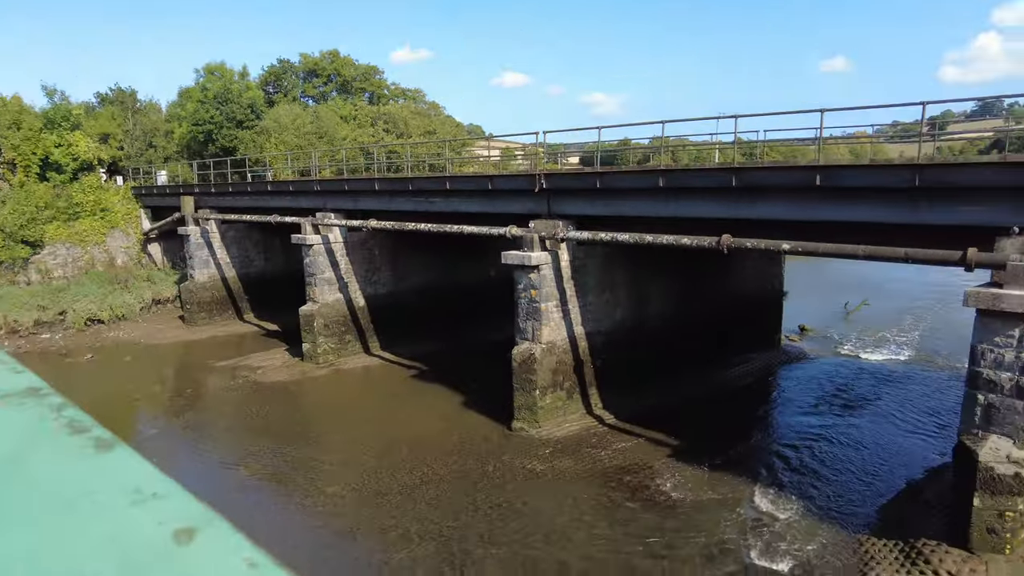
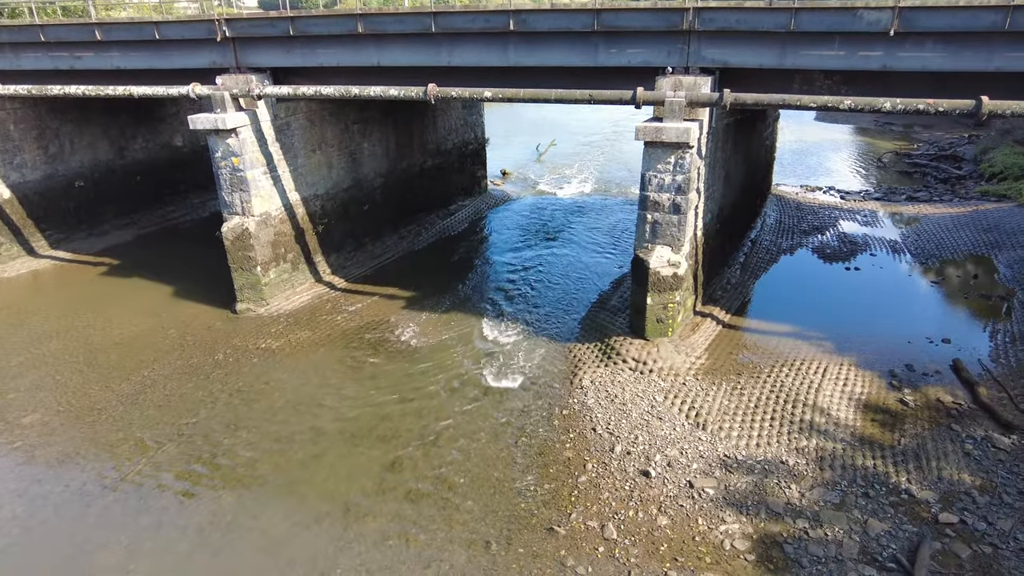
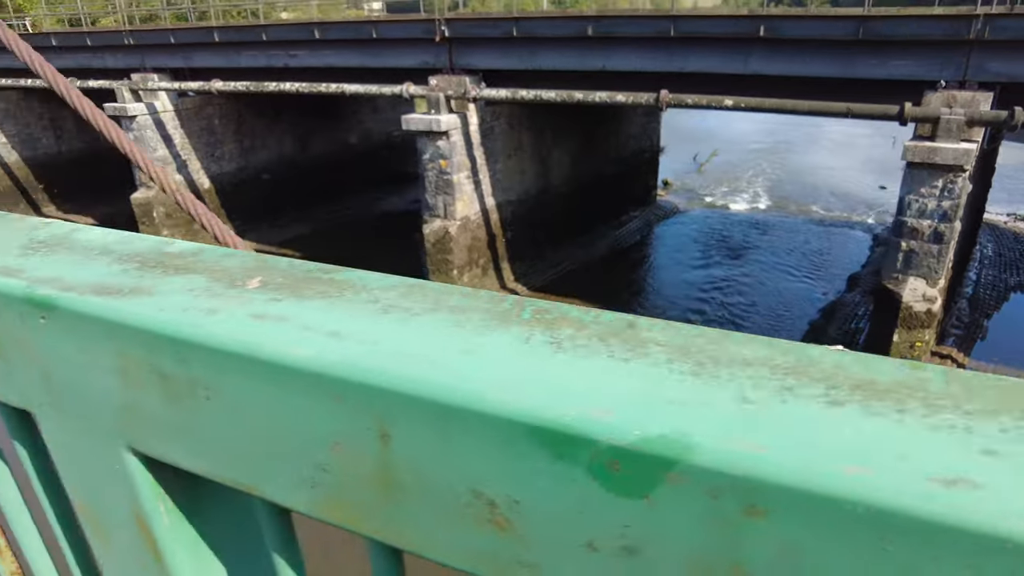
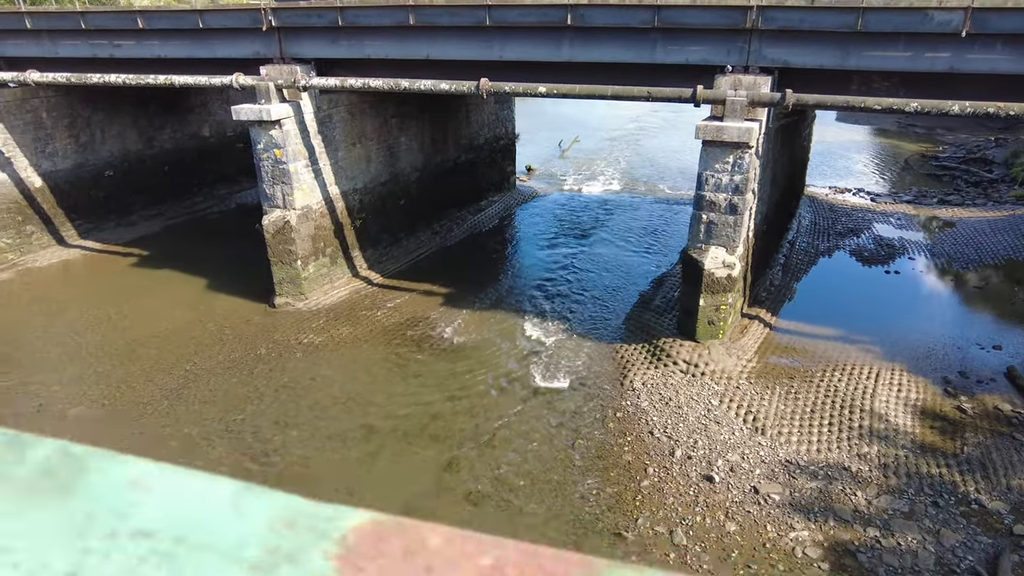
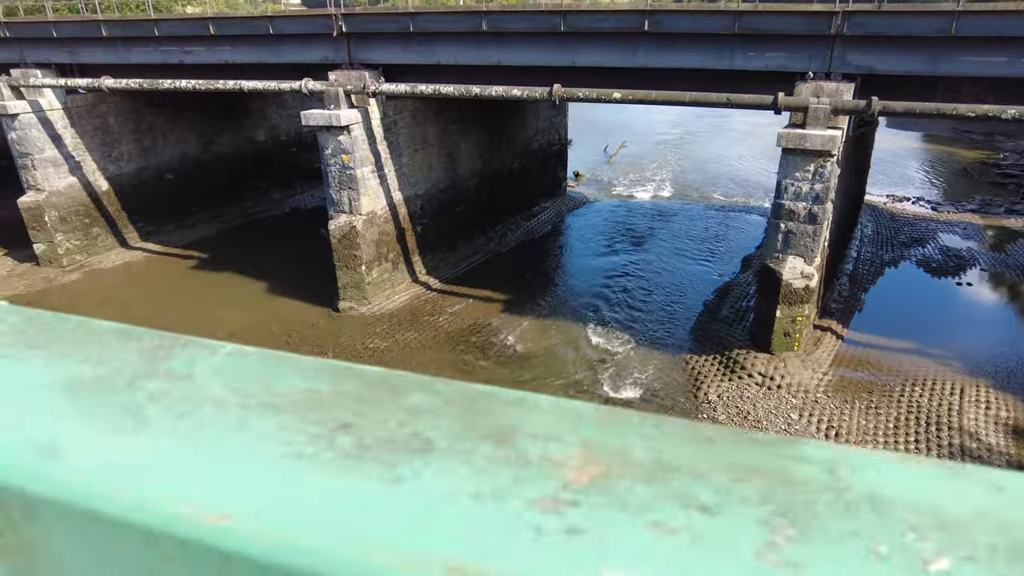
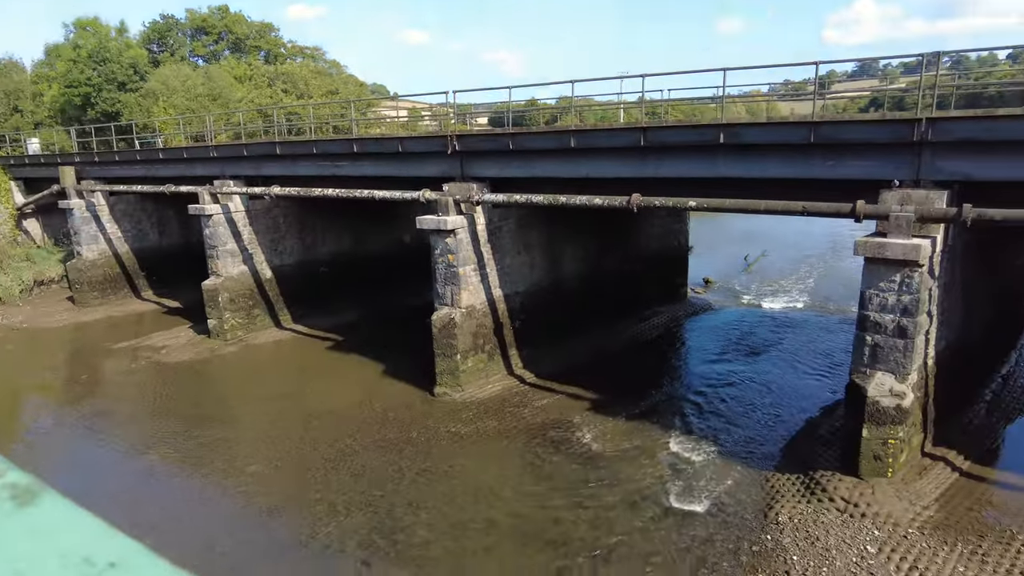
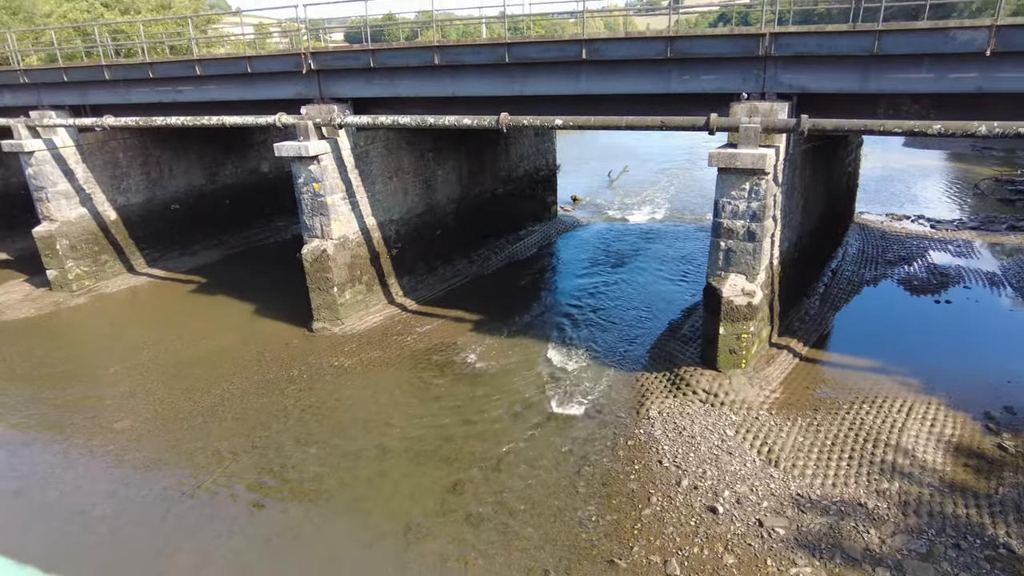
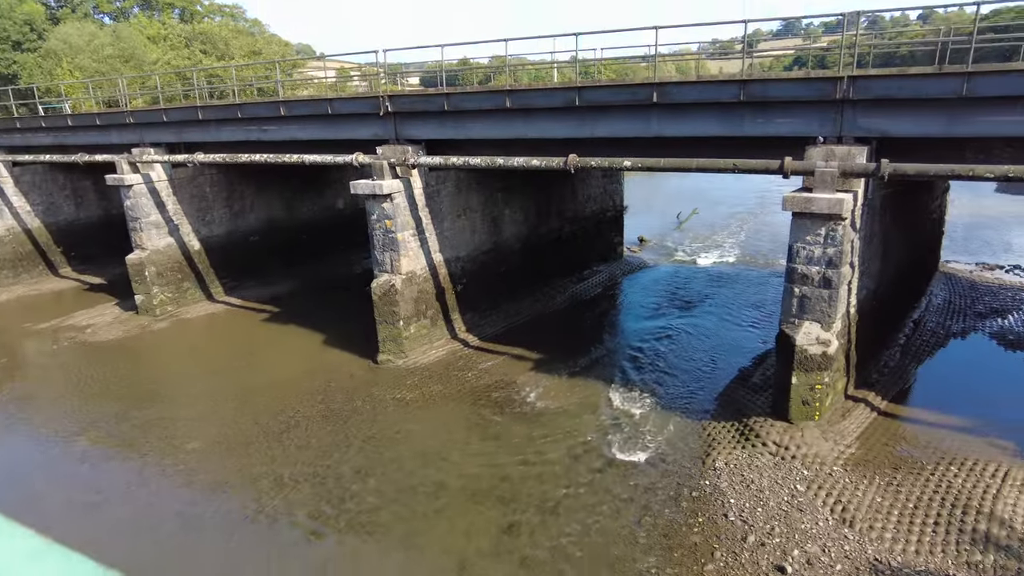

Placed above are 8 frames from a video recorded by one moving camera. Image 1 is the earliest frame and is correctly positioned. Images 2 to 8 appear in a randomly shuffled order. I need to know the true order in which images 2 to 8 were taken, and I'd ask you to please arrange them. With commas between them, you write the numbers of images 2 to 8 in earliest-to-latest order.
6, 8, 7, 2, 4, 5, 3
